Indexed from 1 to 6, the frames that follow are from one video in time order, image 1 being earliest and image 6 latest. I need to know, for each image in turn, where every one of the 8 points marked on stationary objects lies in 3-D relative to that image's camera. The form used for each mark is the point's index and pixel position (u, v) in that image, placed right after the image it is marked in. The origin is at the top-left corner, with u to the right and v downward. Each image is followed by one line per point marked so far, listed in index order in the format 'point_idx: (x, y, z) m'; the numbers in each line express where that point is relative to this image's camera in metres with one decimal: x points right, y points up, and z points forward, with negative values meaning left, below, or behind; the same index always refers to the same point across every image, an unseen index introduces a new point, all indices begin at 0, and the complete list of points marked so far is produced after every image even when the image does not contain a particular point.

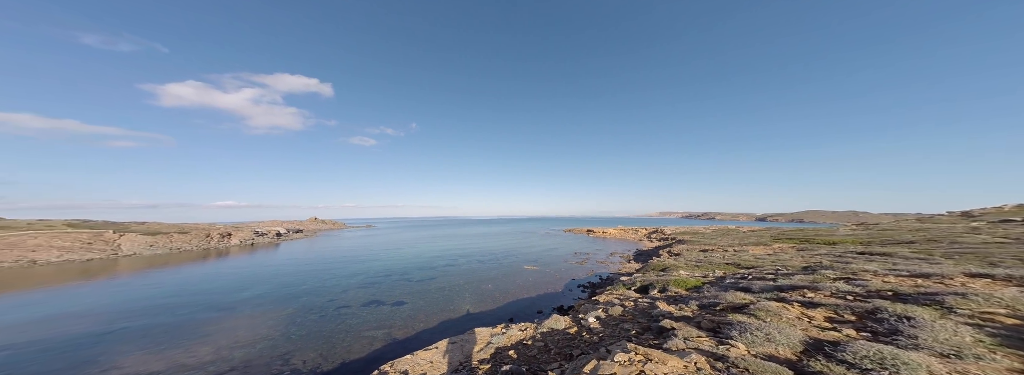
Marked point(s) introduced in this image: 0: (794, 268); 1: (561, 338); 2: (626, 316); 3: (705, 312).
0: (+16.4, -4.6, +13.4) m
1: (+2.1, -7.2, +11.3) m
2: (+6.4, -7.3, +13.5) m
3: (+6.5, -4.1, +7.8) m
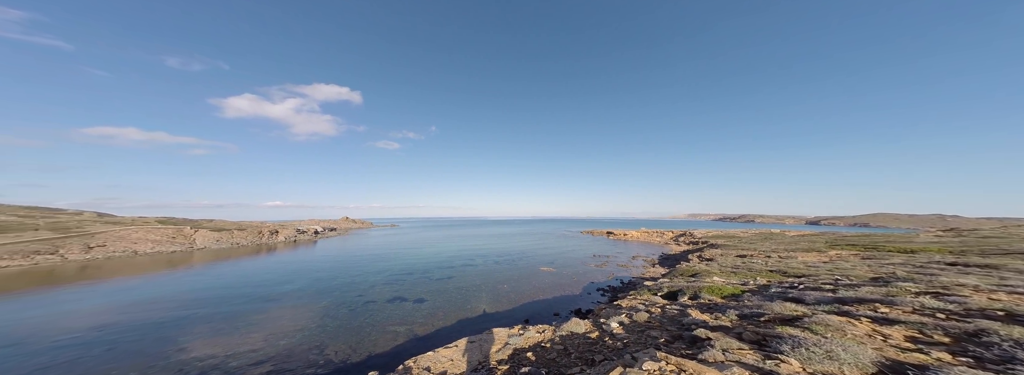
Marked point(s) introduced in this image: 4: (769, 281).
0: (+17.6, -4.6, +12.0) m
1: (+3.2, -7.3, +11.1) m
2: (+7.7, -7.4, +12.8) m
3: (+7.2, -4.2, +7.2) m
4: (+14.9, -5.4, +13.5) m
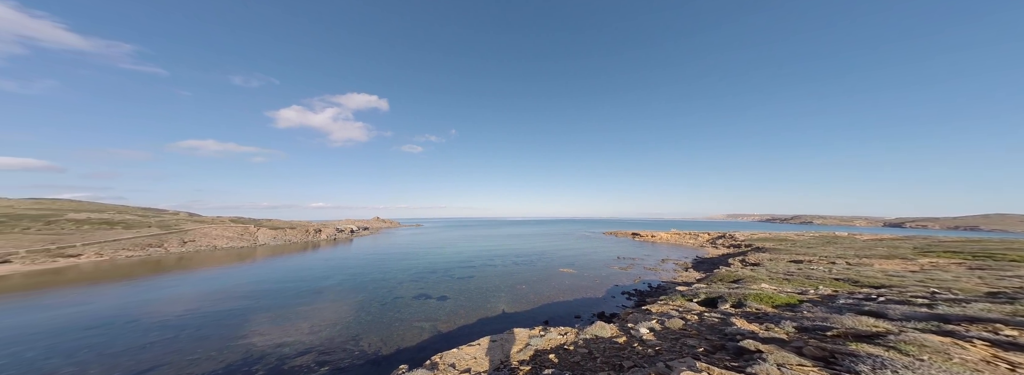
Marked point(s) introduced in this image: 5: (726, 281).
0: (+18.9, -4.5, +10.2) m
1: (+4.4, -7.2, +10.6) m
2: (+9.1, -7.3, +12.0) m
3: (+8.1, -4.1, +6.4) m
4: (+16.3, -5.2, +12.0) m
5: (+17.7, -7.7, +19.3) m
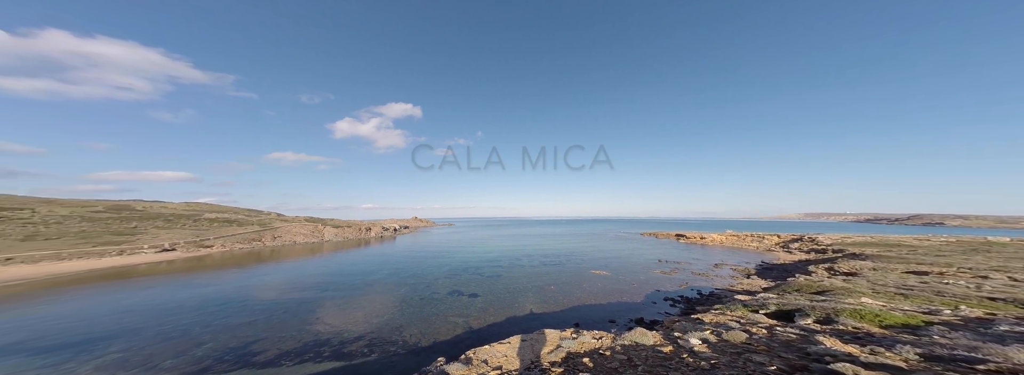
0: (+20.4, -4.1, +7.2) m
1: (+6.3, -7.1, +9.7) m
2: (+11.1, -7.1, +10.4) m
3: (+9.2, -3.9, +5.0) m
4: (+18.2, -4.9, +9.3) m
5: (+20.6, -7.3, +16.4) m
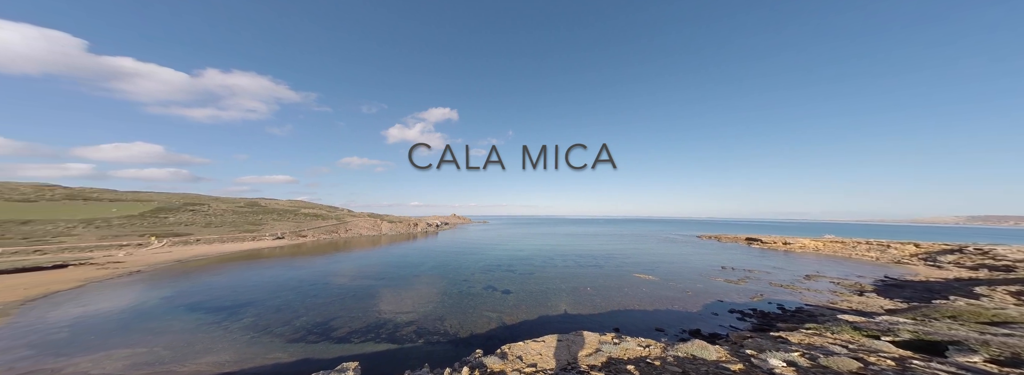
0: (+22.3, -3.9, +3.3) m
1: (+8.8, -7.0, +8.3) m
2: (+13.7, -6.9, +8.1) m
3: (+10.8, -3.8, +3.1) m
4: (+20.4, -4.7, +5.8) m
5: (+24.1, -7.0, +12.3) m
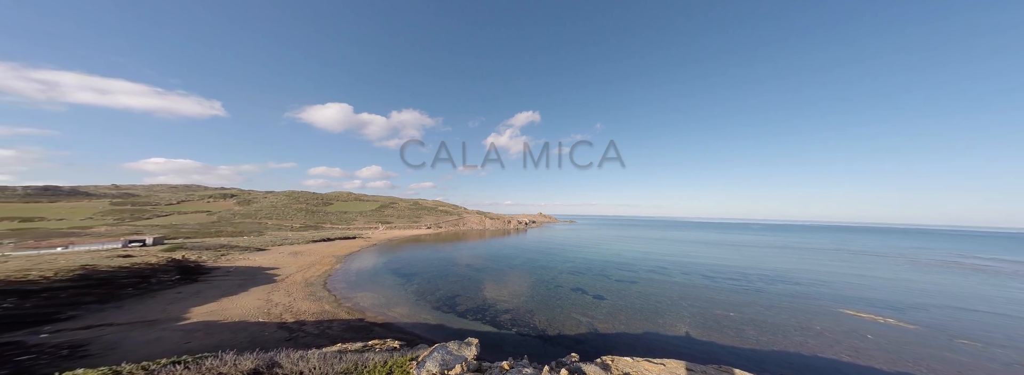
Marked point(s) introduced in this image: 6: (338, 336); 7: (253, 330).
0: (+24.2, -3.1, -7.4) m
1: (+14.5, -6.6, +3.0) m
2: (+18.7, -6.4, +0.7) m
3: (+13.9, -3.4, -2.5) m
4: (+23.7, -3.9, -4.3) m
5: (+30.0, -6.1, -0.2) m
6: (-8.9, -7.8, +12.4) m
7: (-11.2, -6.2, +10.3) m
